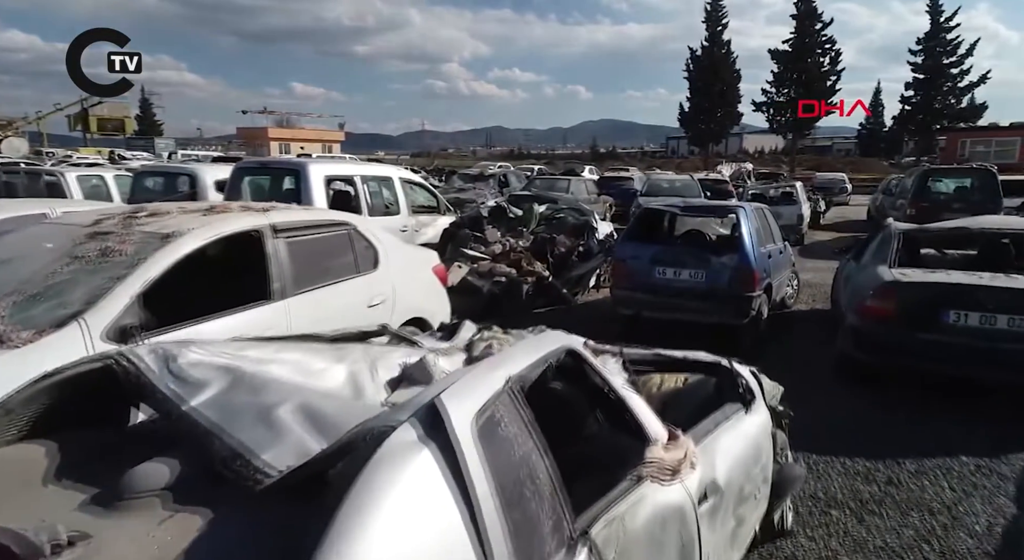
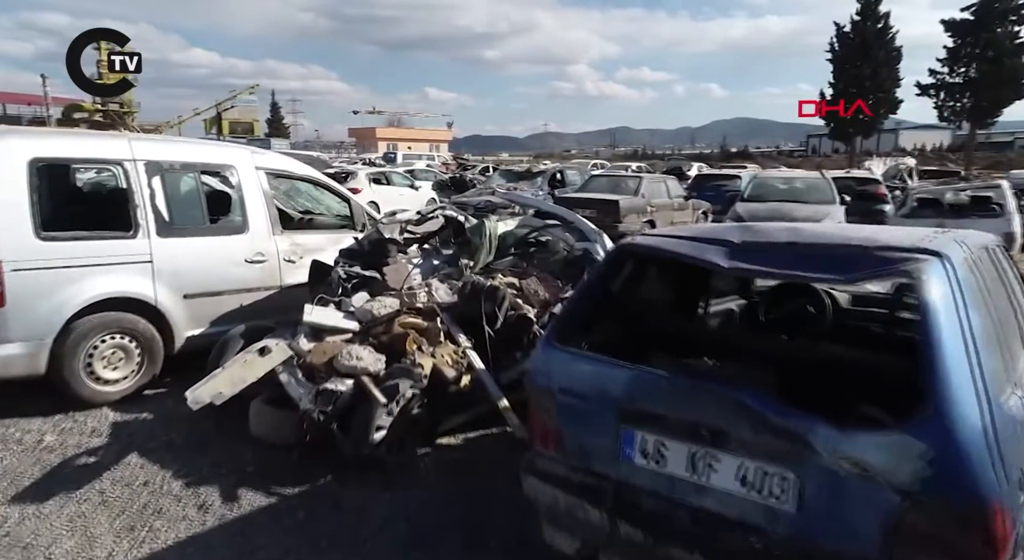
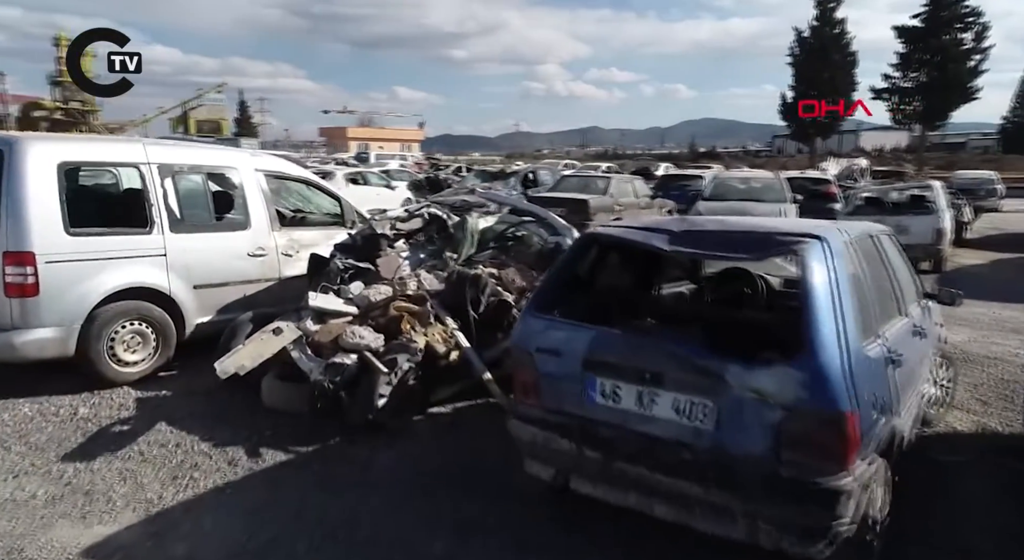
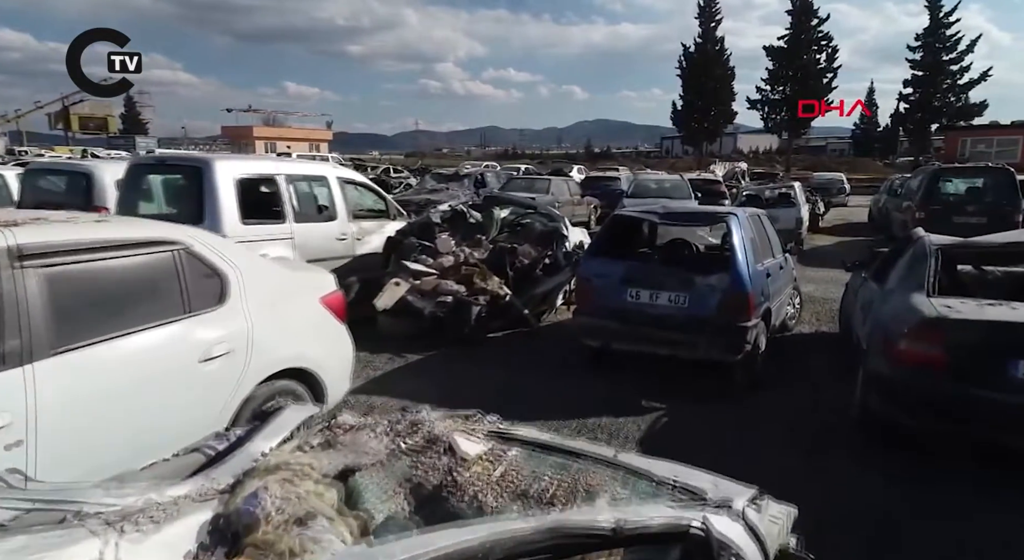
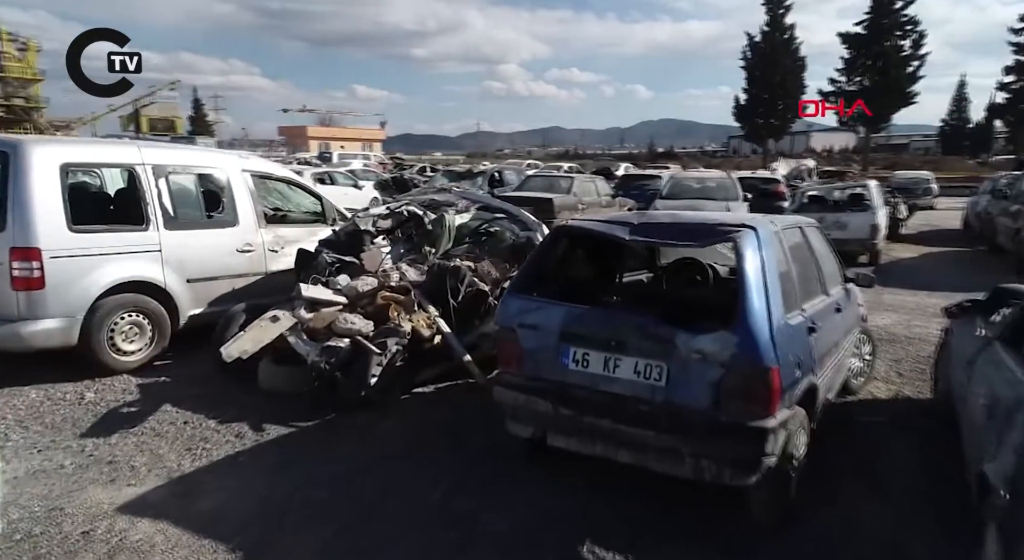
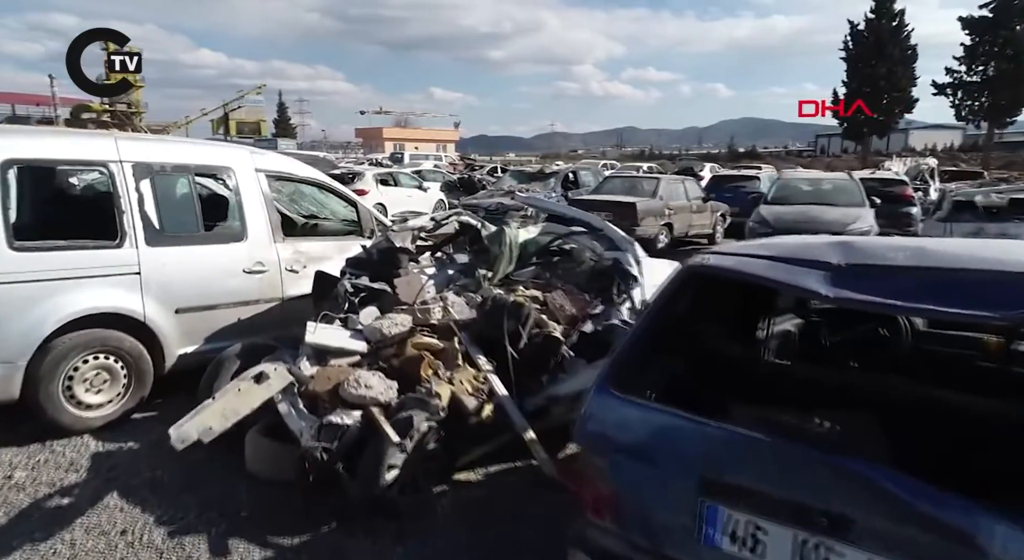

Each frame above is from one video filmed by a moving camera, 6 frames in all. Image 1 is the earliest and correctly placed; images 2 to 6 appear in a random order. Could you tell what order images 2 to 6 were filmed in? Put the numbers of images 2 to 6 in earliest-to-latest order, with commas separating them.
4, 5, 3, 2, 6
